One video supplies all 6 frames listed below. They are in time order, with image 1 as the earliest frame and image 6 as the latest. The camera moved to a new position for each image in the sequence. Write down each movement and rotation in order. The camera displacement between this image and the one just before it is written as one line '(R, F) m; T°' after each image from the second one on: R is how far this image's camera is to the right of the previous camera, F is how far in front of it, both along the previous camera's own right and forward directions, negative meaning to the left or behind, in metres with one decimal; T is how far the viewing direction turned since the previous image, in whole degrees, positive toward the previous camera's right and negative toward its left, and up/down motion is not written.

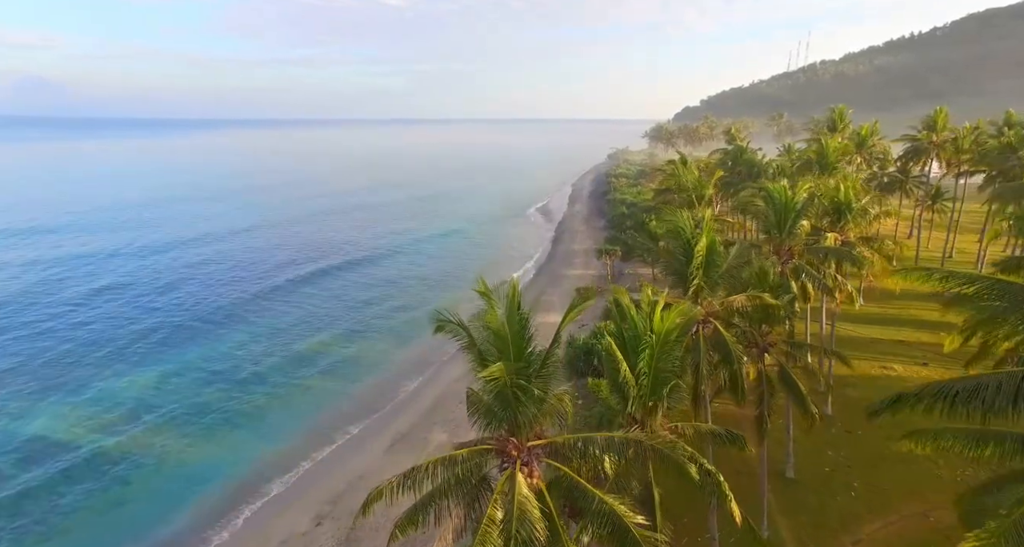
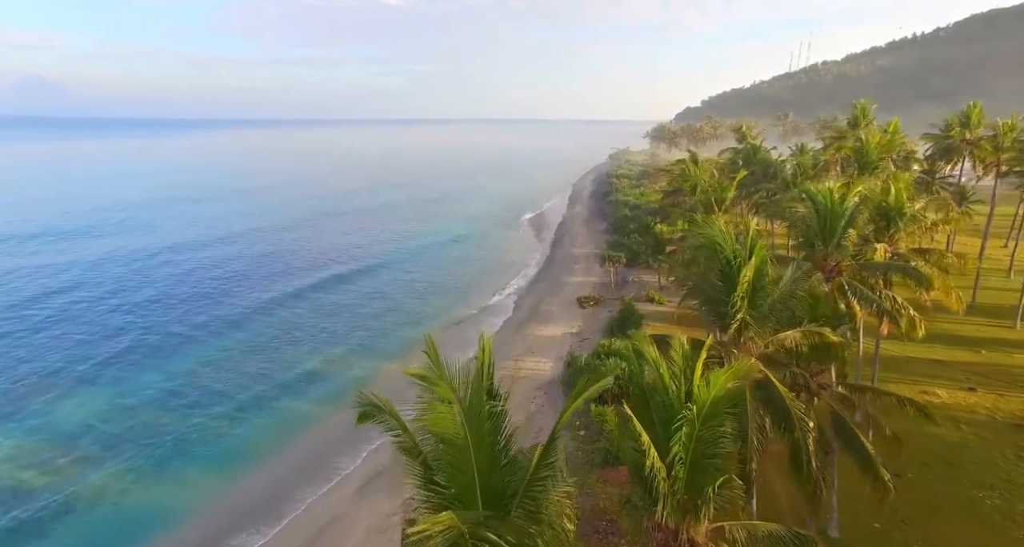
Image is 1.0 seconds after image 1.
(+0.3, +3.2) m; 0°
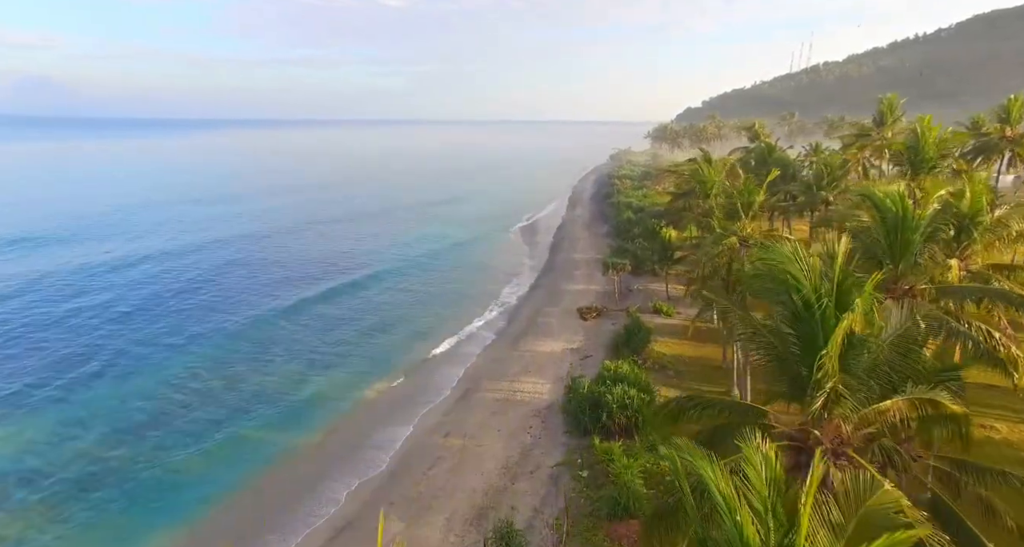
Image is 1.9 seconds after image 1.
(+0.3, +3.2) m; 0°
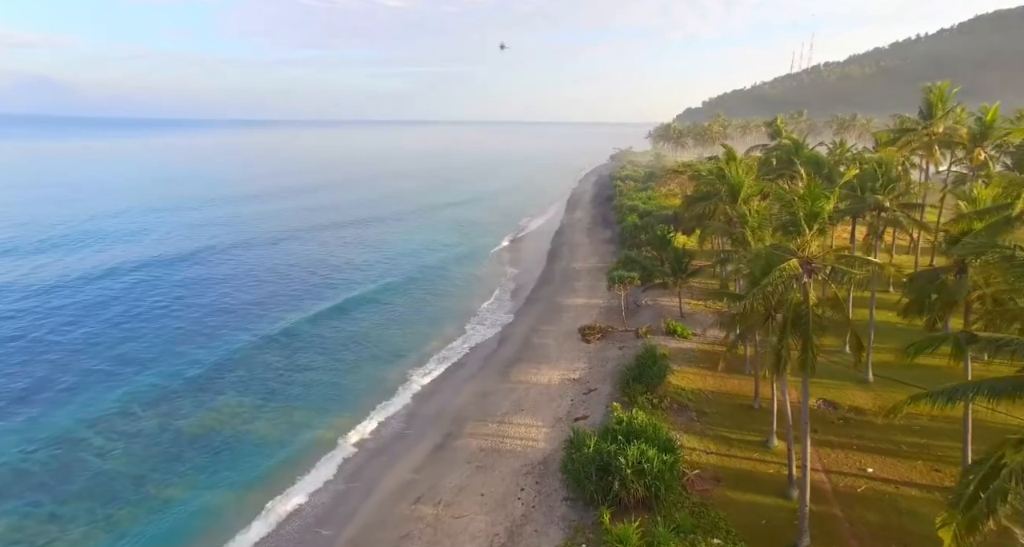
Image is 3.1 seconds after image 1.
(+0.4, +4.9) m; 0°
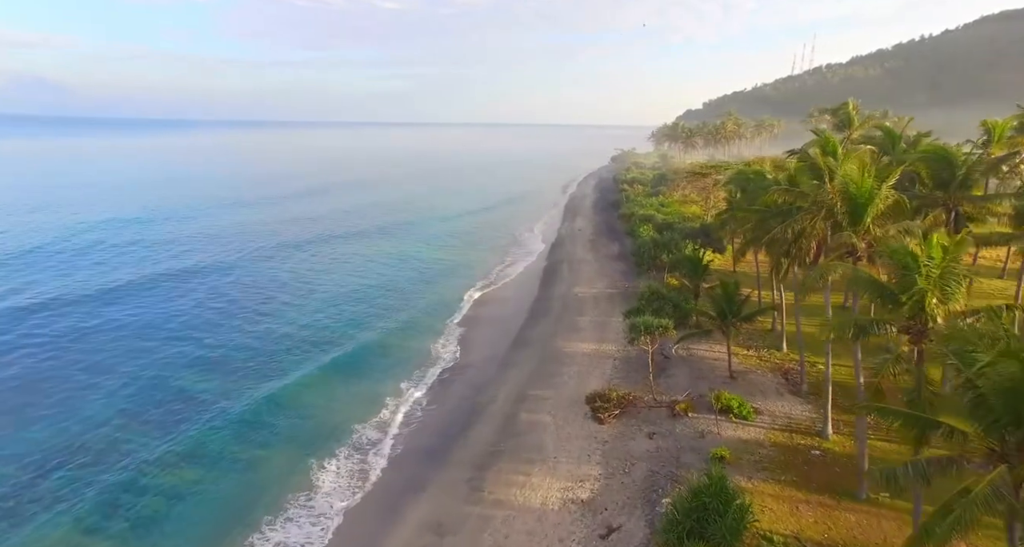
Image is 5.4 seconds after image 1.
(+0.8, +10.5) m; 0°
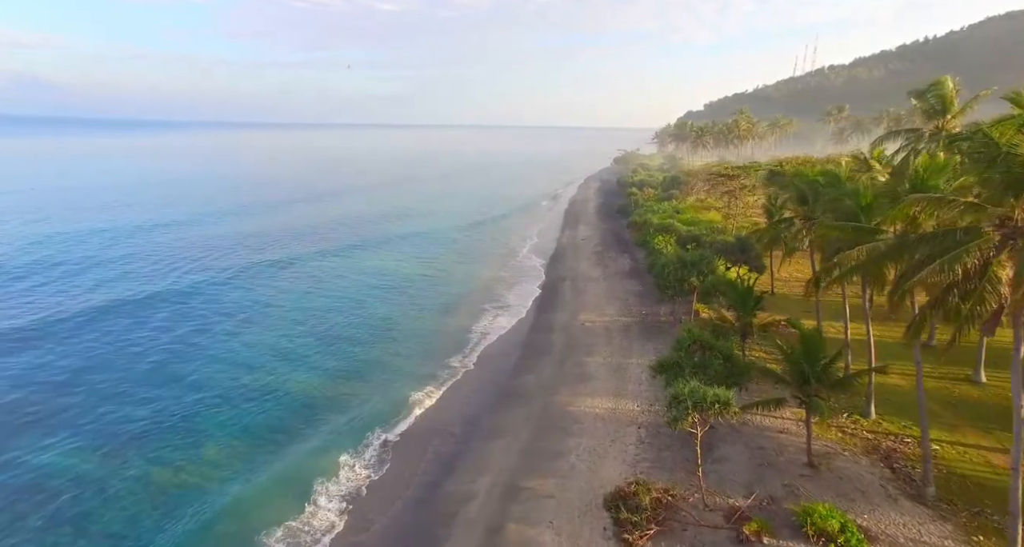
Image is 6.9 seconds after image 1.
(+0.4, +7.7) m; 0°
